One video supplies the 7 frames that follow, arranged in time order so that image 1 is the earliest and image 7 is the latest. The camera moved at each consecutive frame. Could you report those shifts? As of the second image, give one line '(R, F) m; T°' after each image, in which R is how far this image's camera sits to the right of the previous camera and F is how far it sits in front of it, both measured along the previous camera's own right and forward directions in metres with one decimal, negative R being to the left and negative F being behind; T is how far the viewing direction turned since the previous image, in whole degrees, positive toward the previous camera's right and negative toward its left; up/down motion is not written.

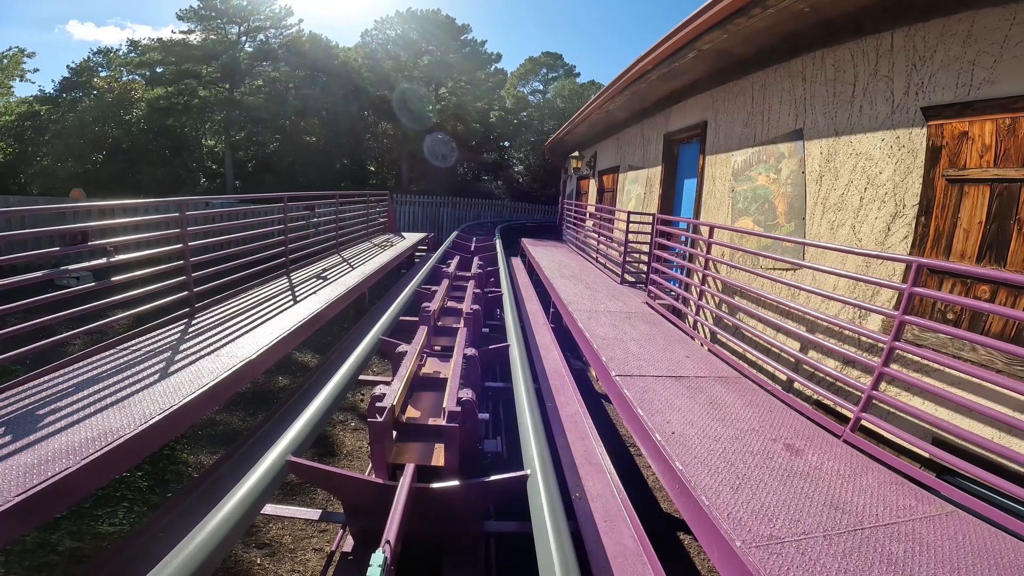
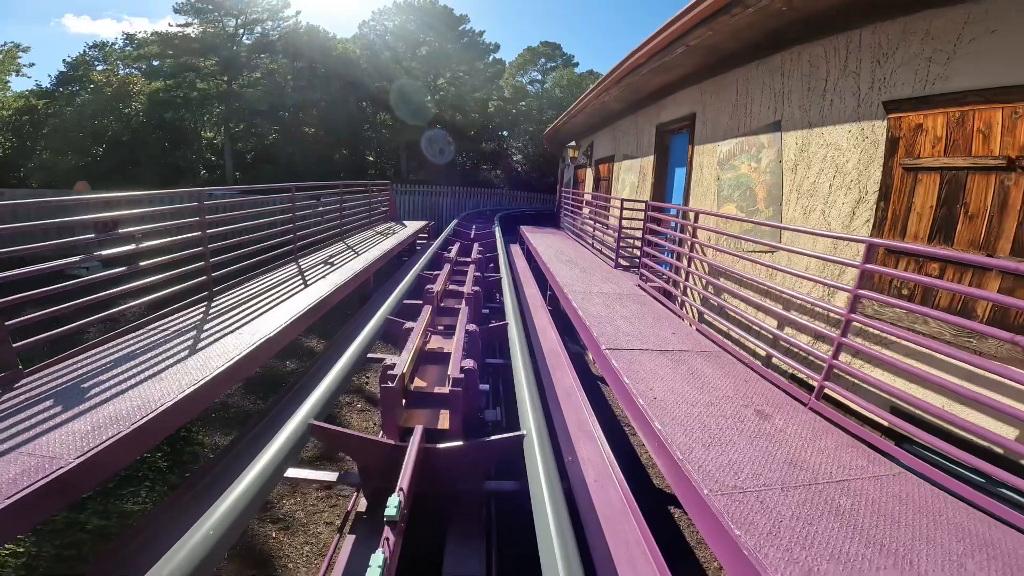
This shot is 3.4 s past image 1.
(0.0, -0.2) m; 0°
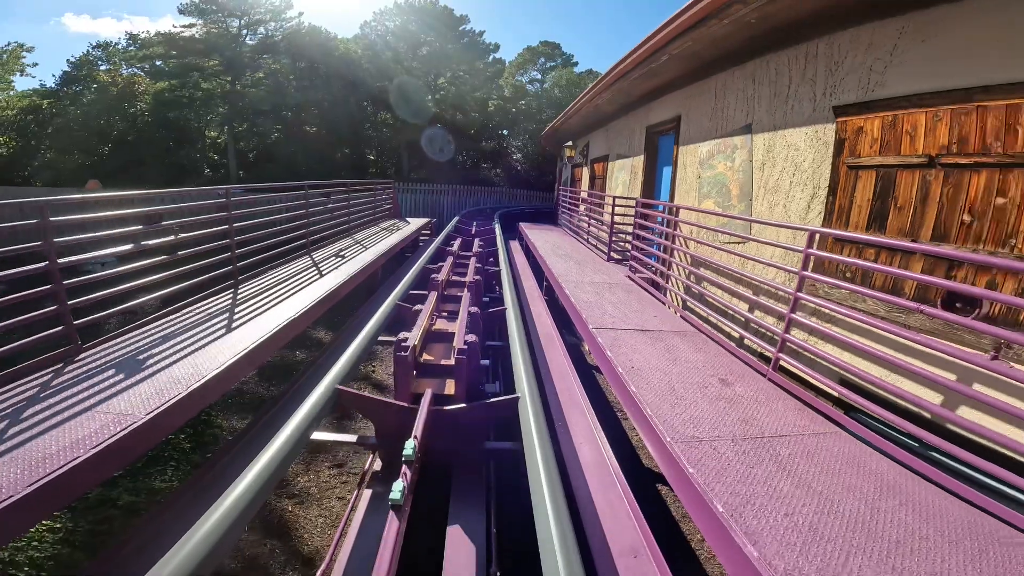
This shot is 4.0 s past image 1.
(0.0, -0.3) m; 0°
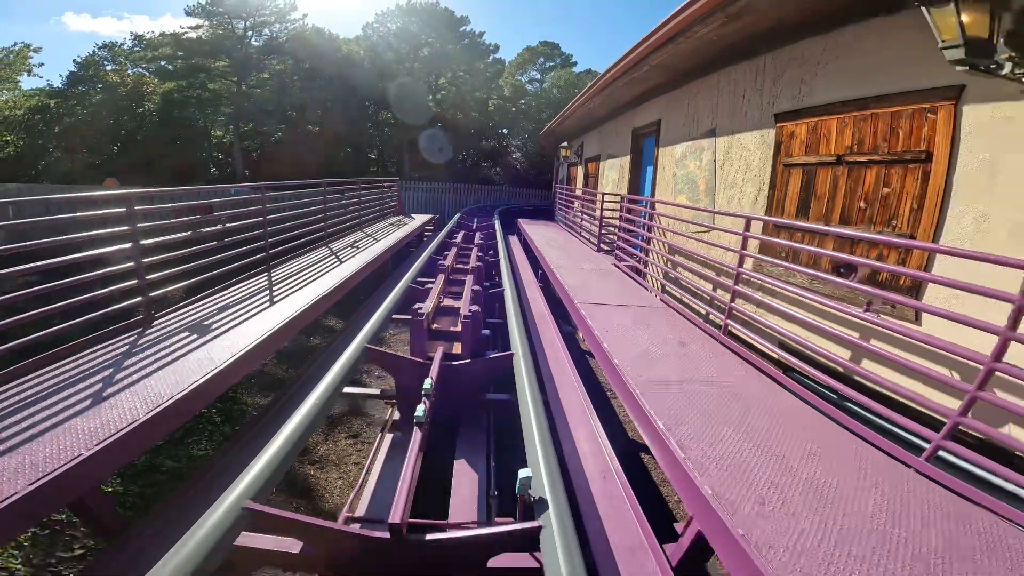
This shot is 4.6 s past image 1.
(0.0, -0.6) m; 0°
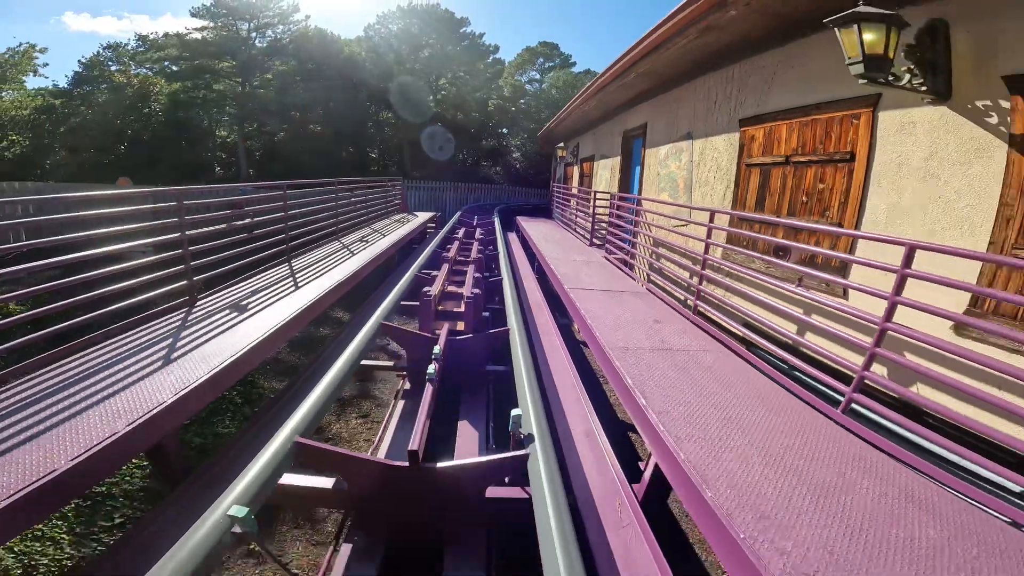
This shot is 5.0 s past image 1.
(0.0, -0.5) m; 0°
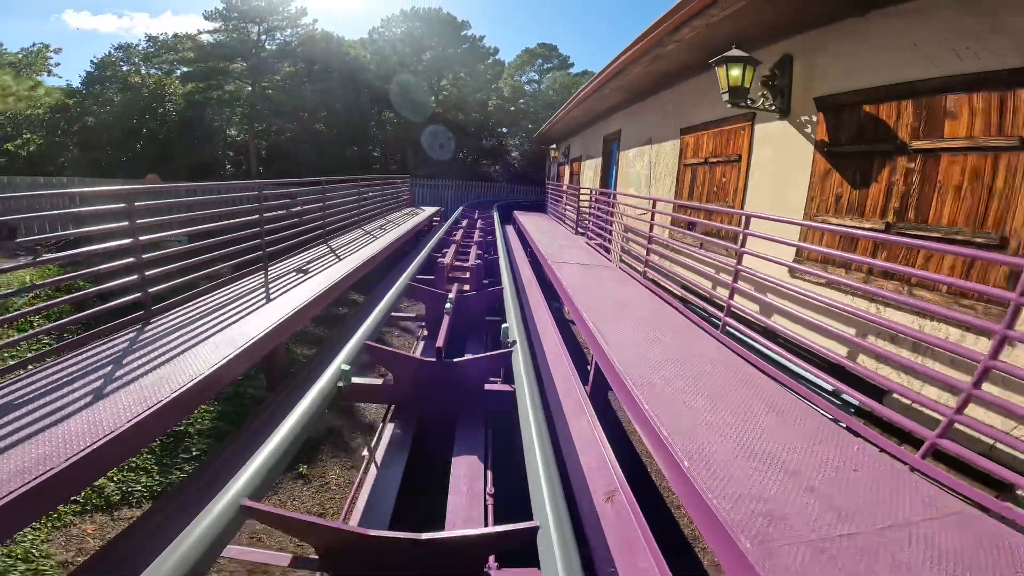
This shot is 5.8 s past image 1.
(+0.1, -1.1) m; 0°
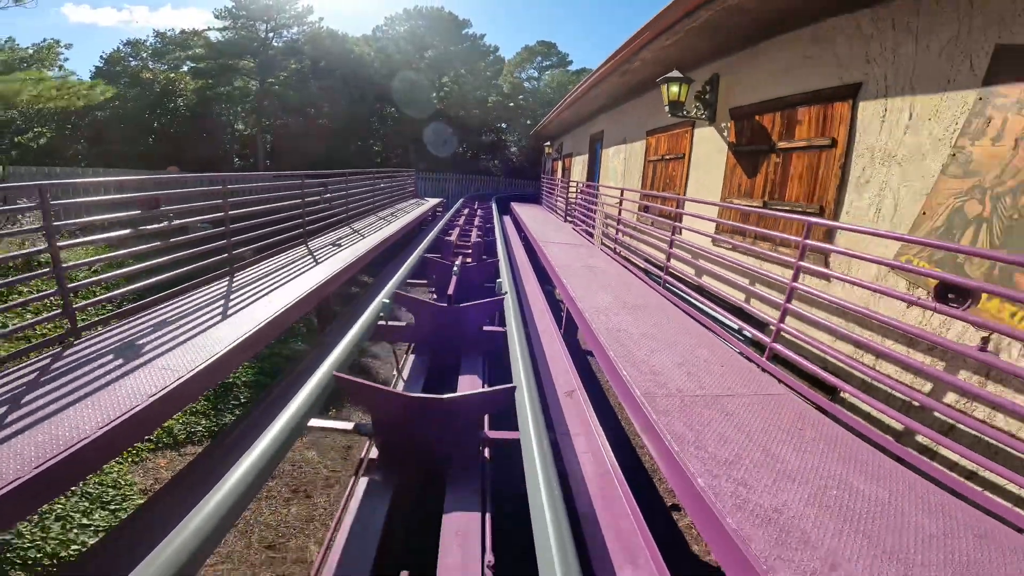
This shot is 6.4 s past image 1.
(+0.1, -1.1) m; 0°
